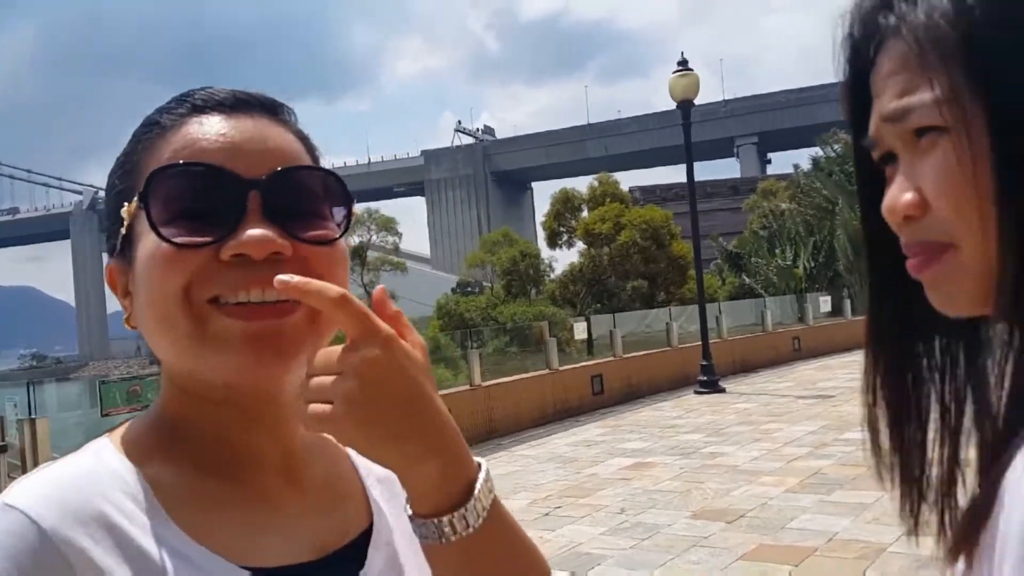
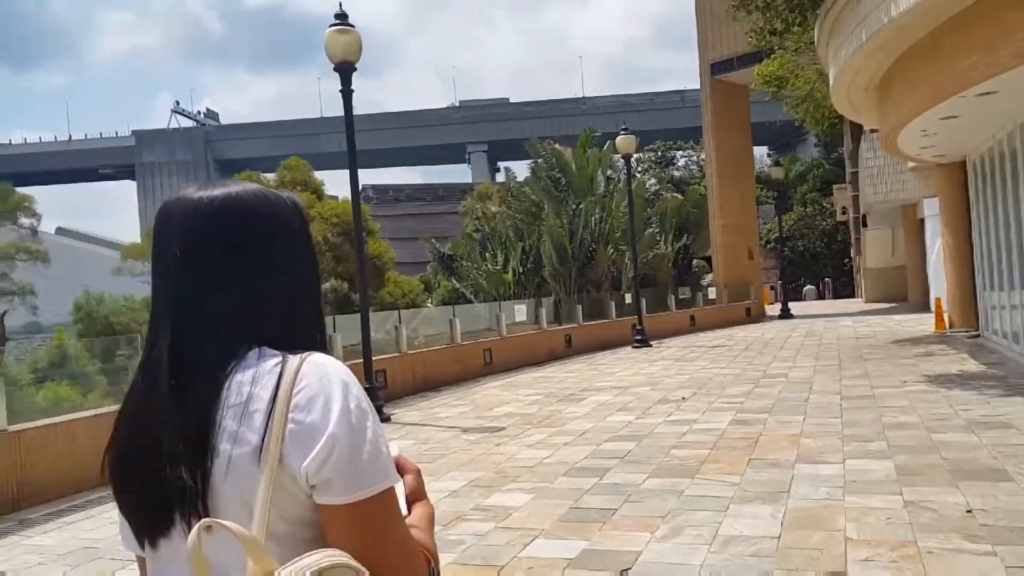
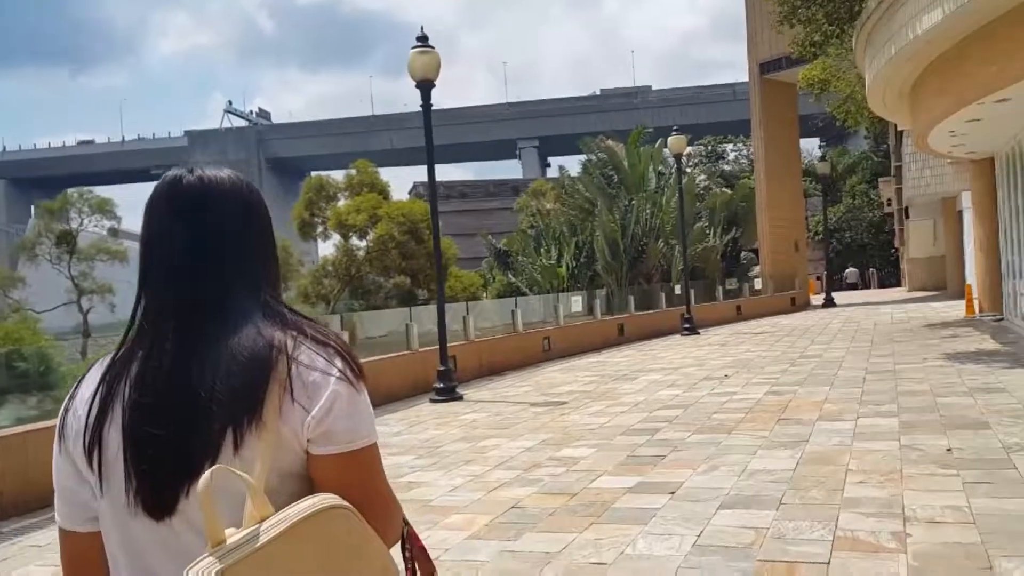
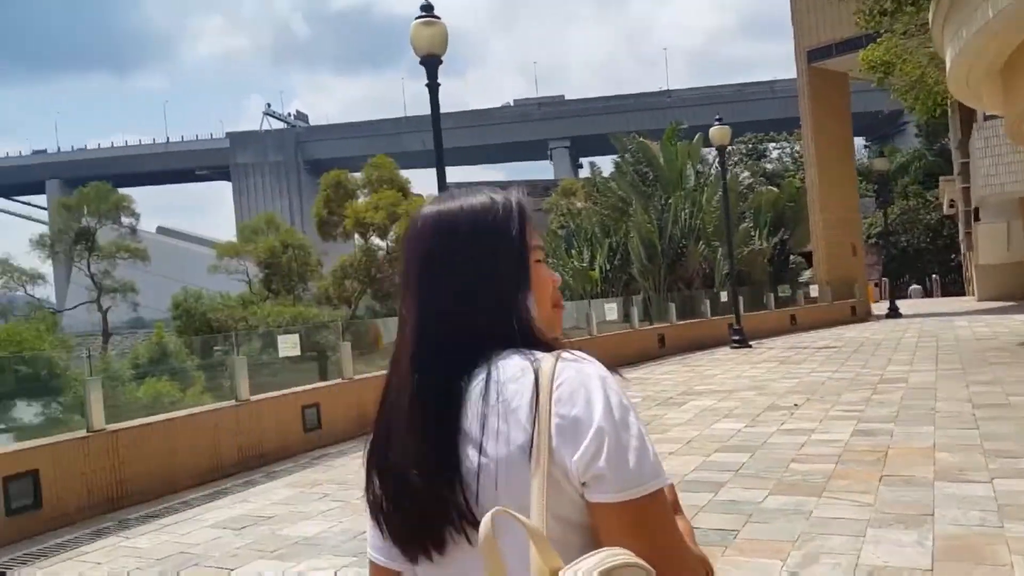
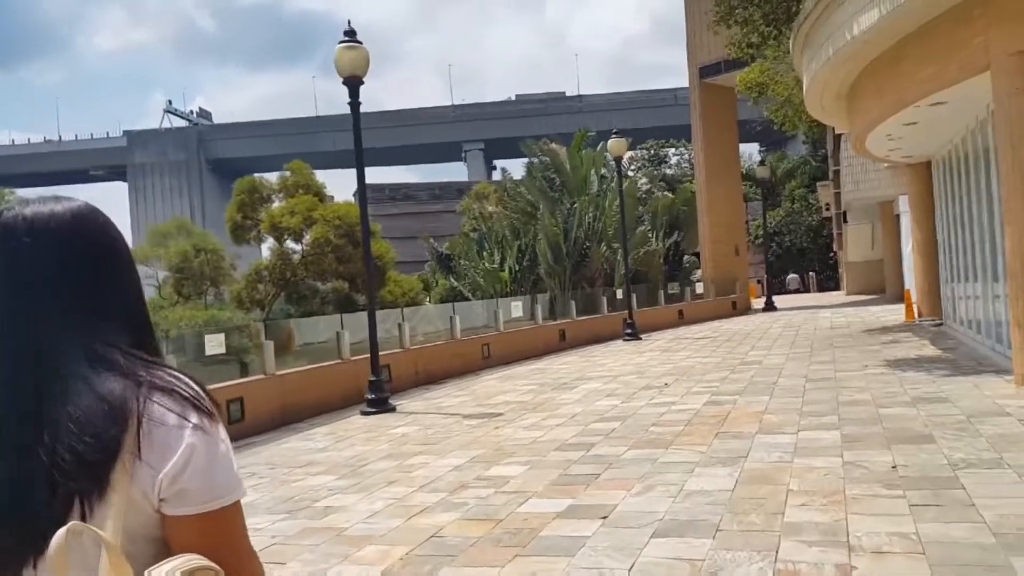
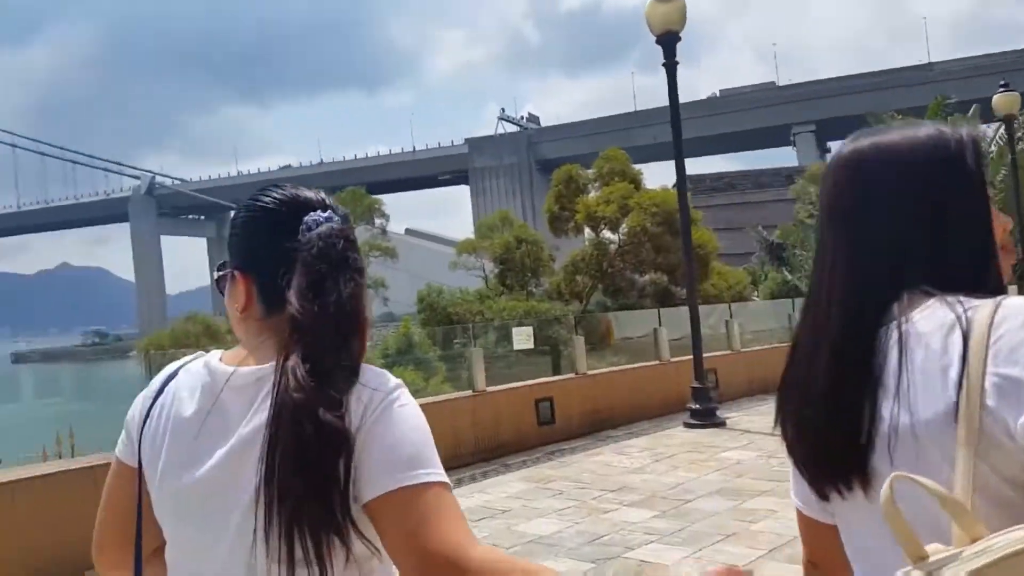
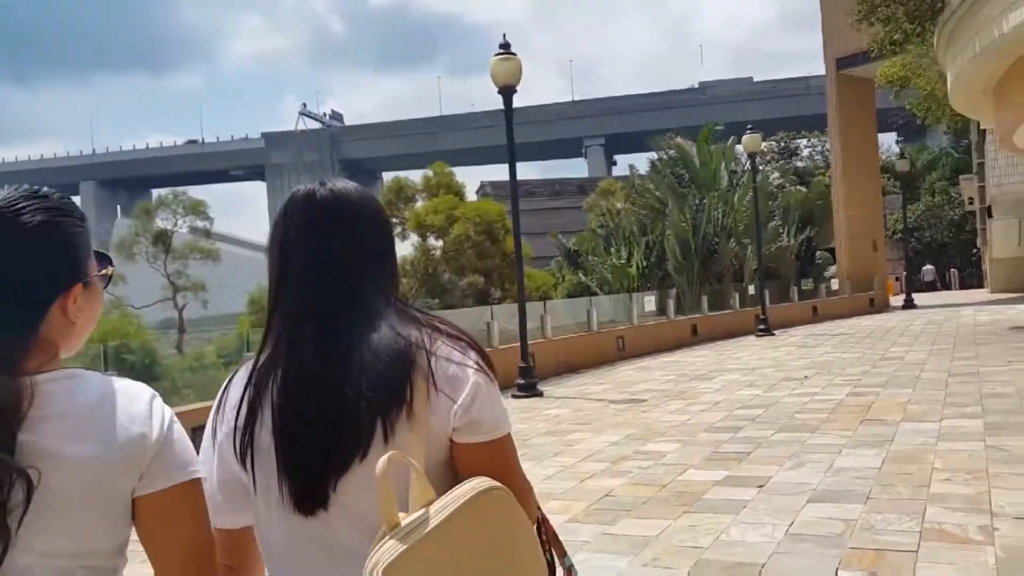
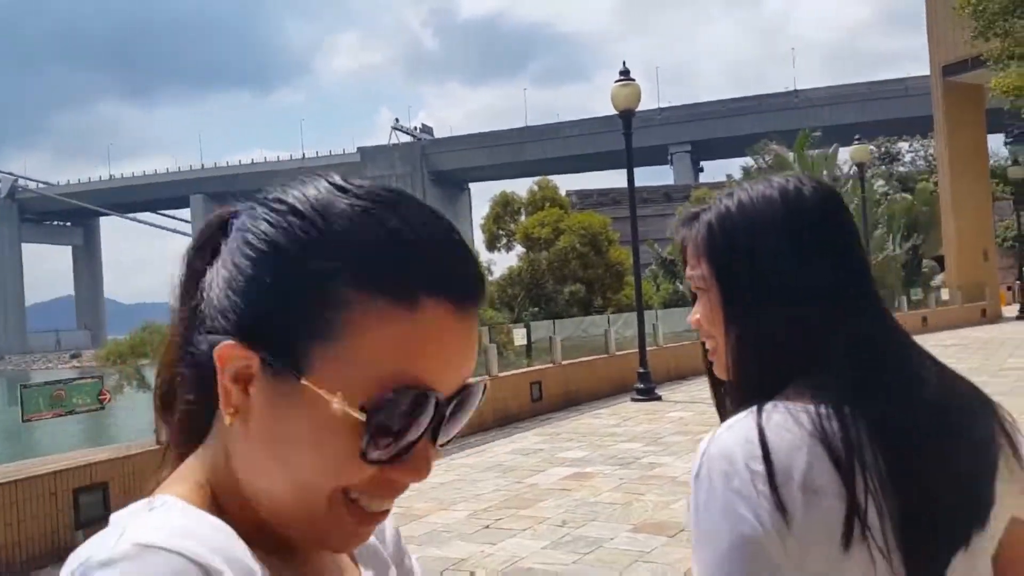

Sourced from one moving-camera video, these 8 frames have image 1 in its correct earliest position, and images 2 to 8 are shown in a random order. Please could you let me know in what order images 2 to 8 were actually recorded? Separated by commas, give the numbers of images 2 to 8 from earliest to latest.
8, 7, 3, 5, 2, 4, 6
